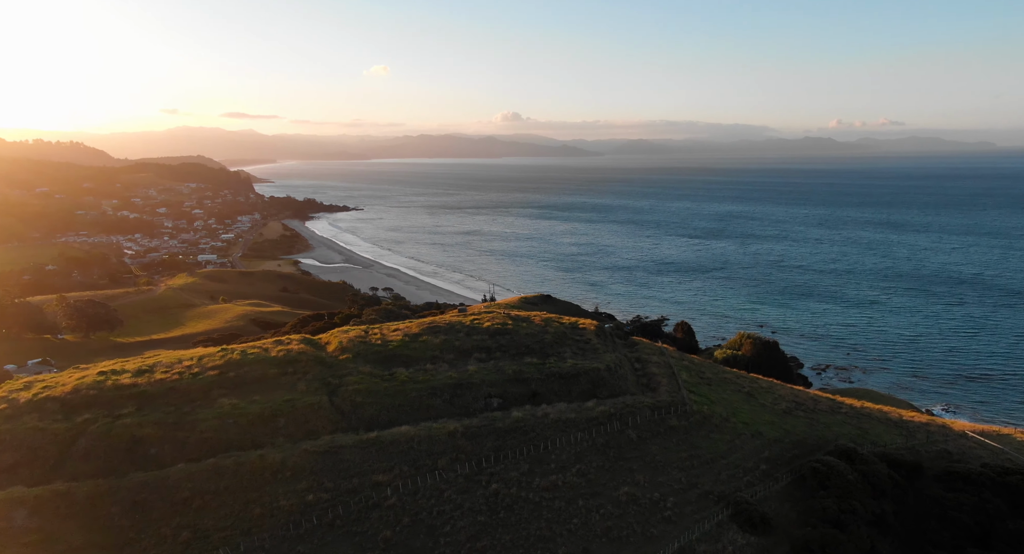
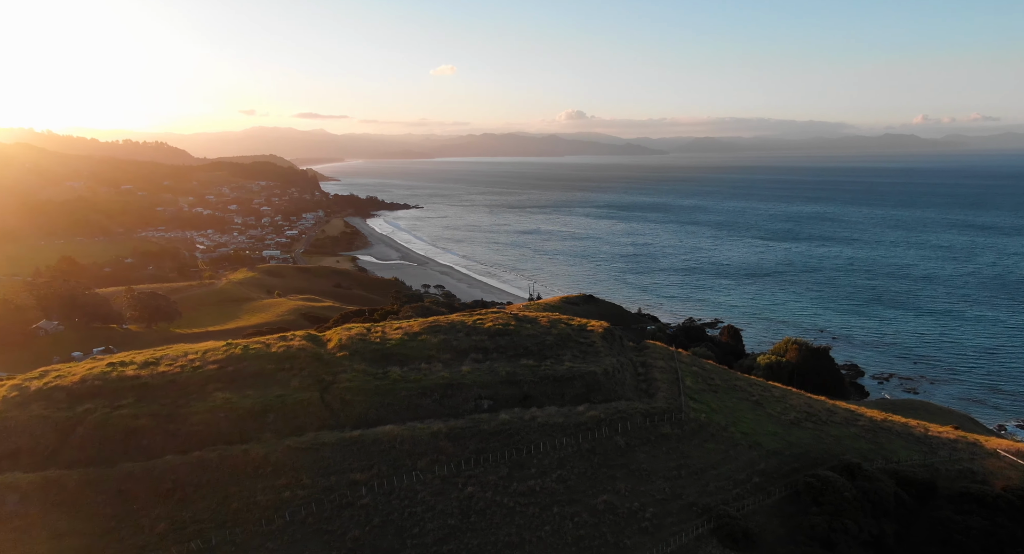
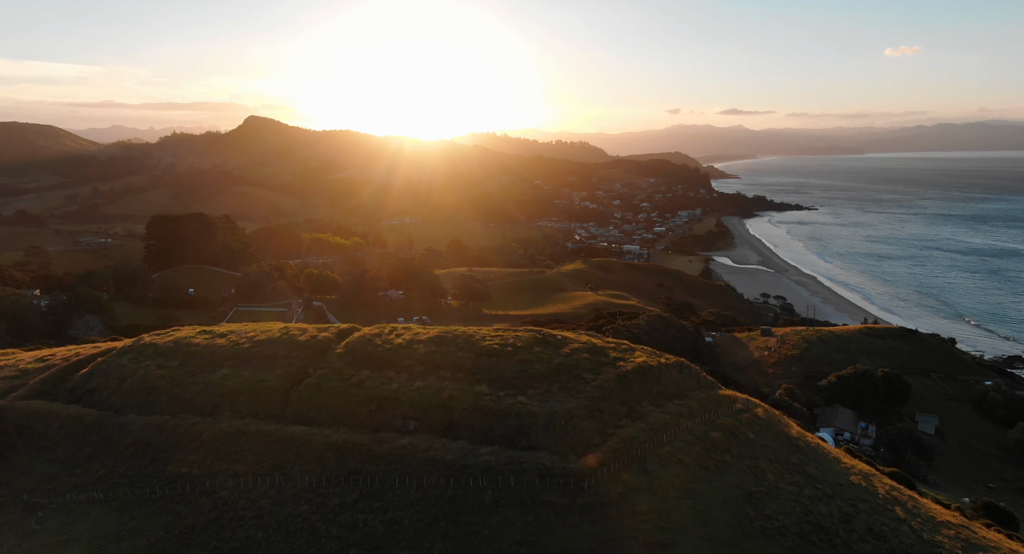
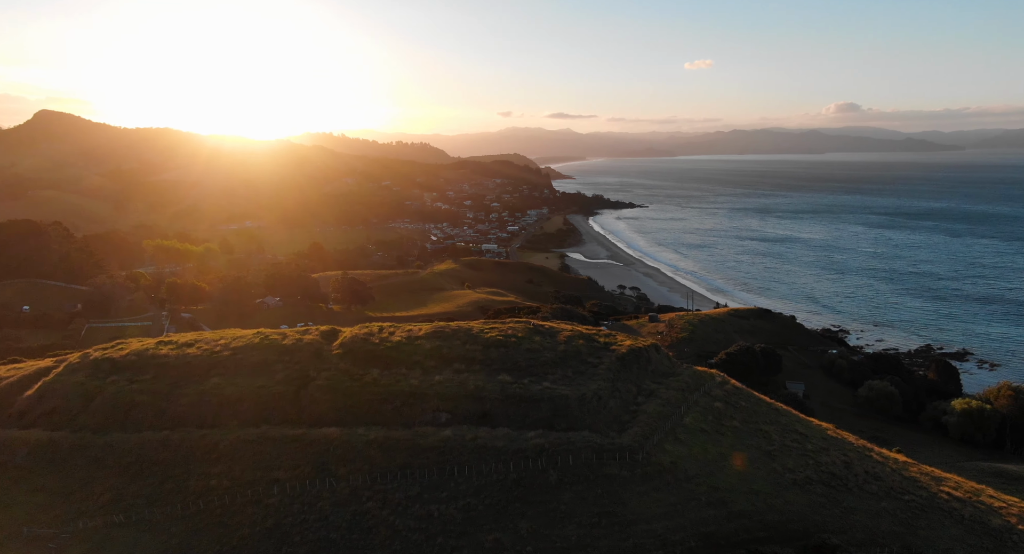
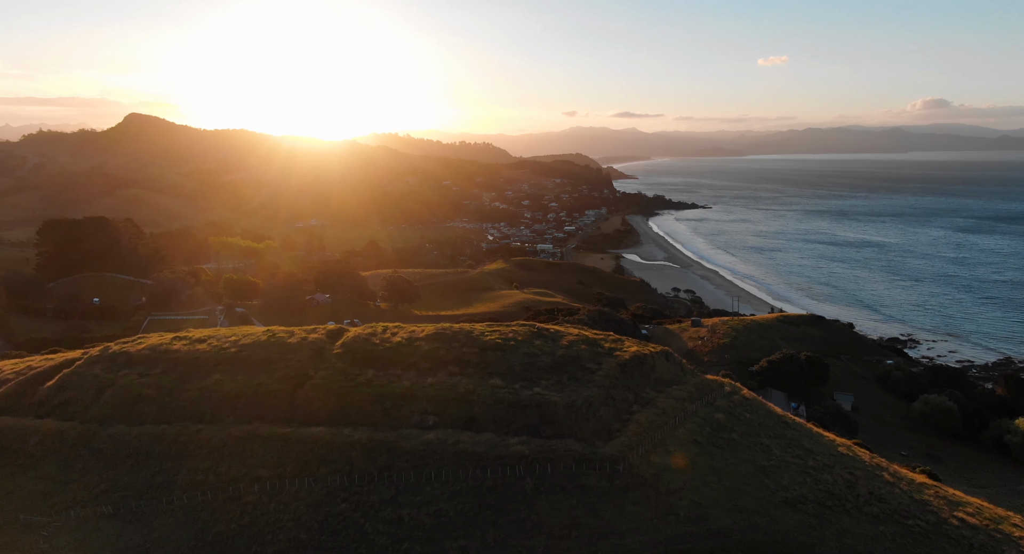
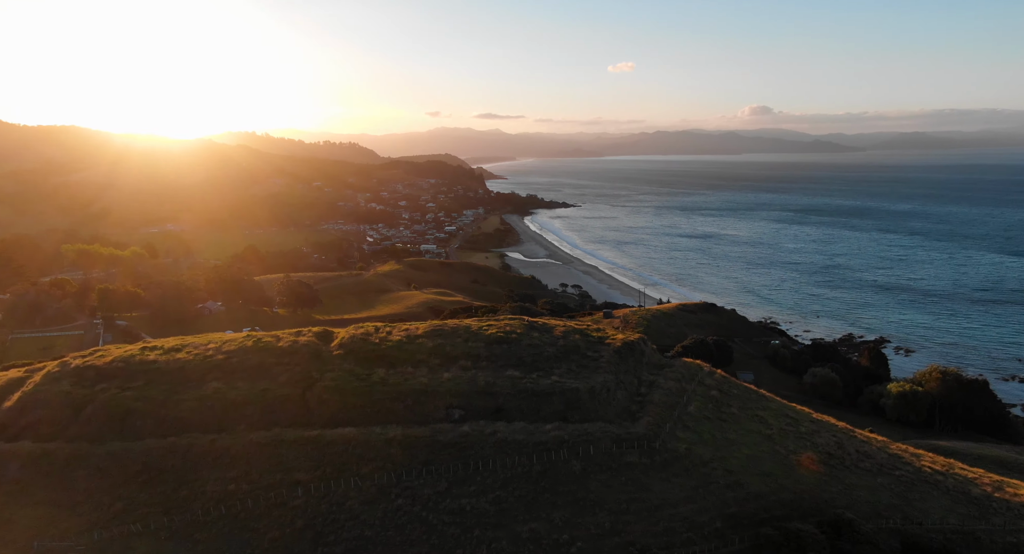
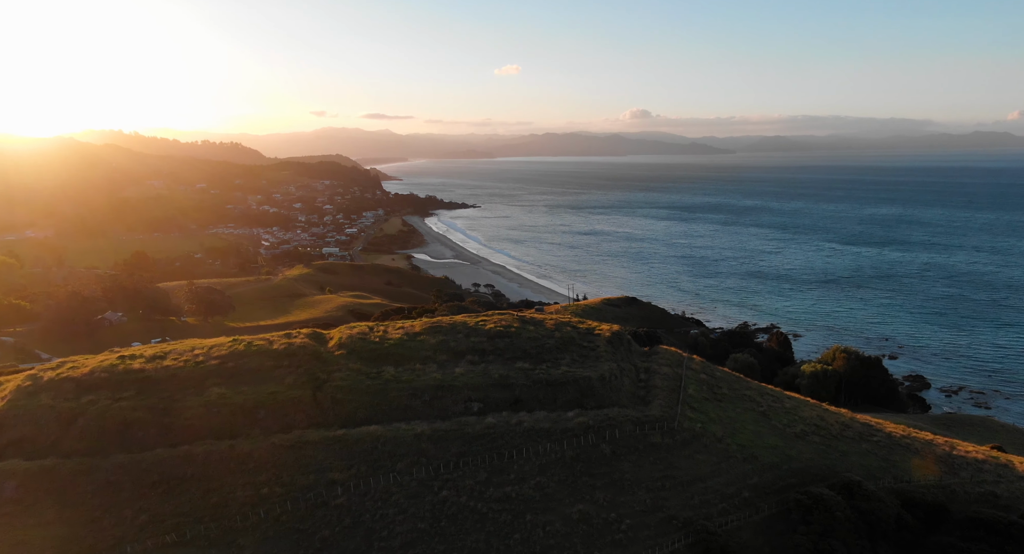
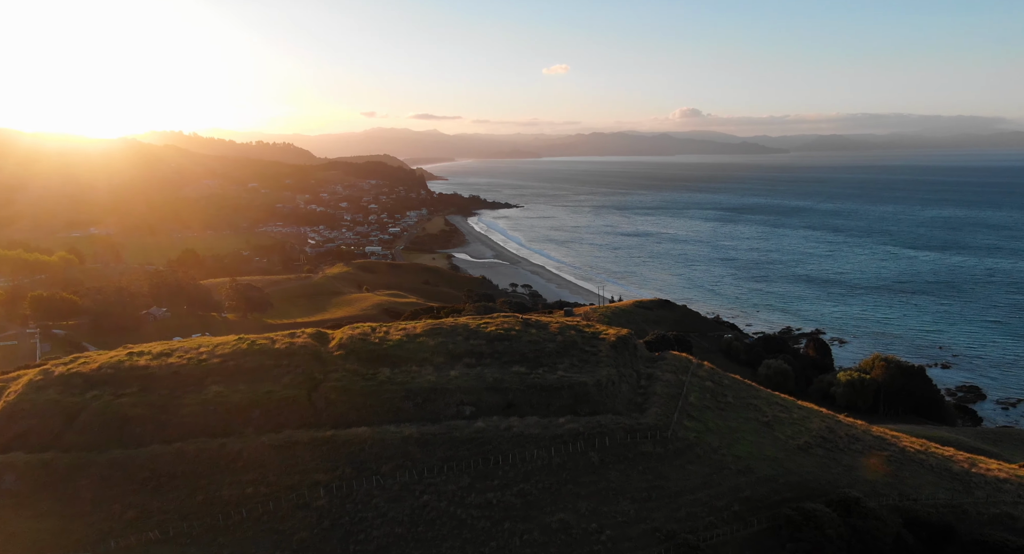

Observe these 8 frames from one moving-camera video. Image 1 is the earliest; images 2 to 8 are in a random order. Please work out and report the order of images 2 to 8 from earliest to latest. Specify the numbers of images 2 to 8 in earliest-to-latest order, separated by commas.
2, 7, 8, 6, 4, 5, 3
